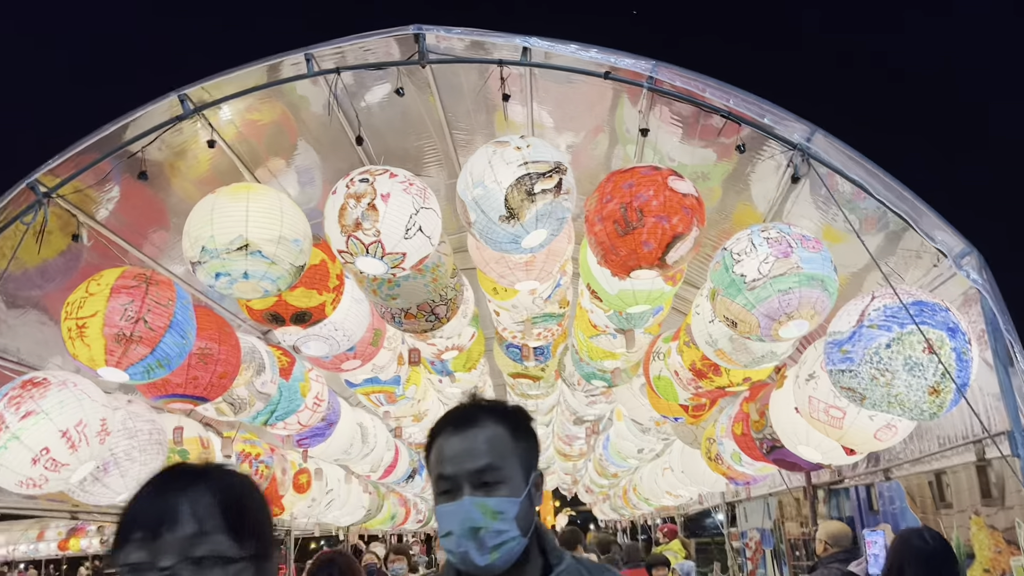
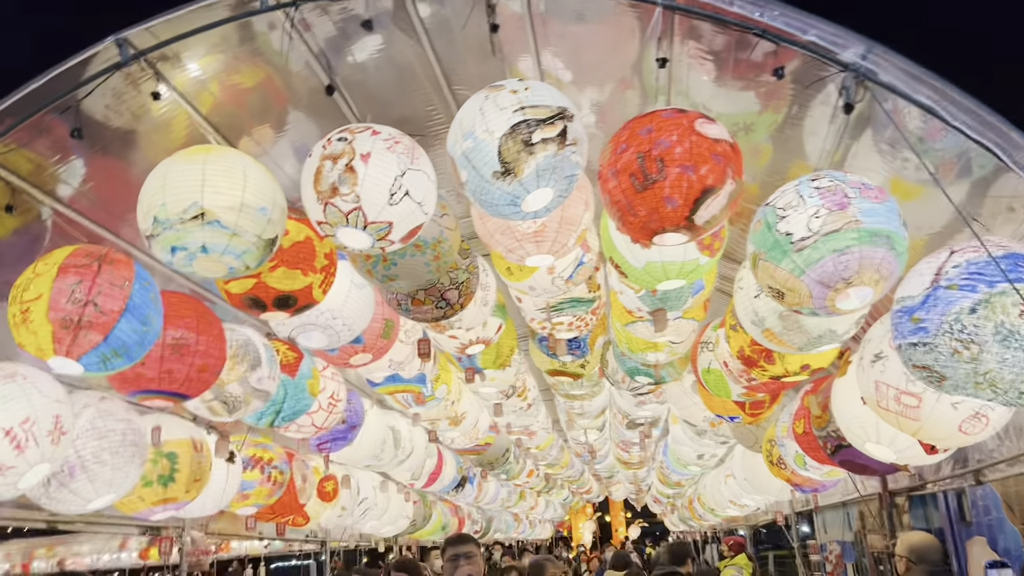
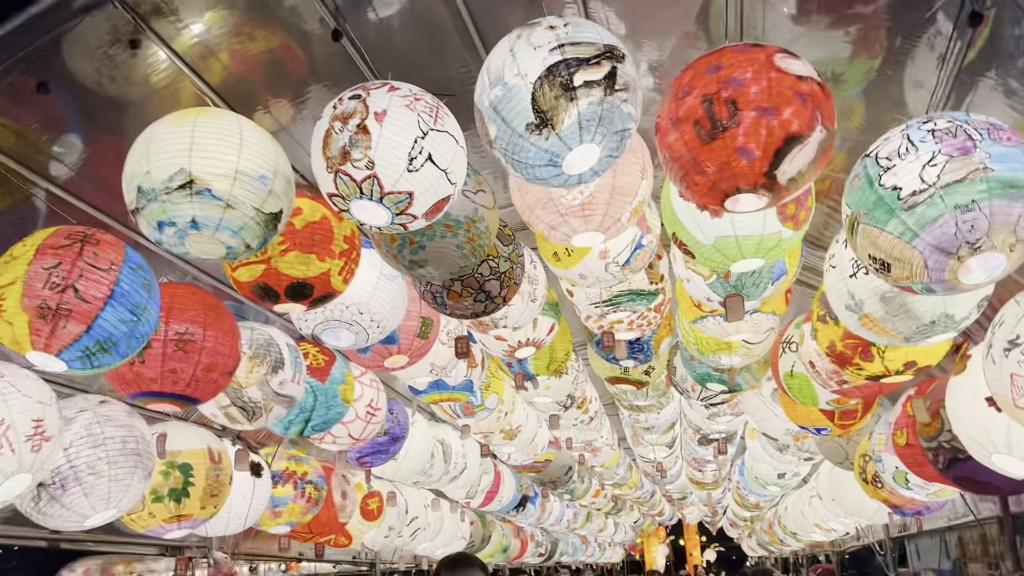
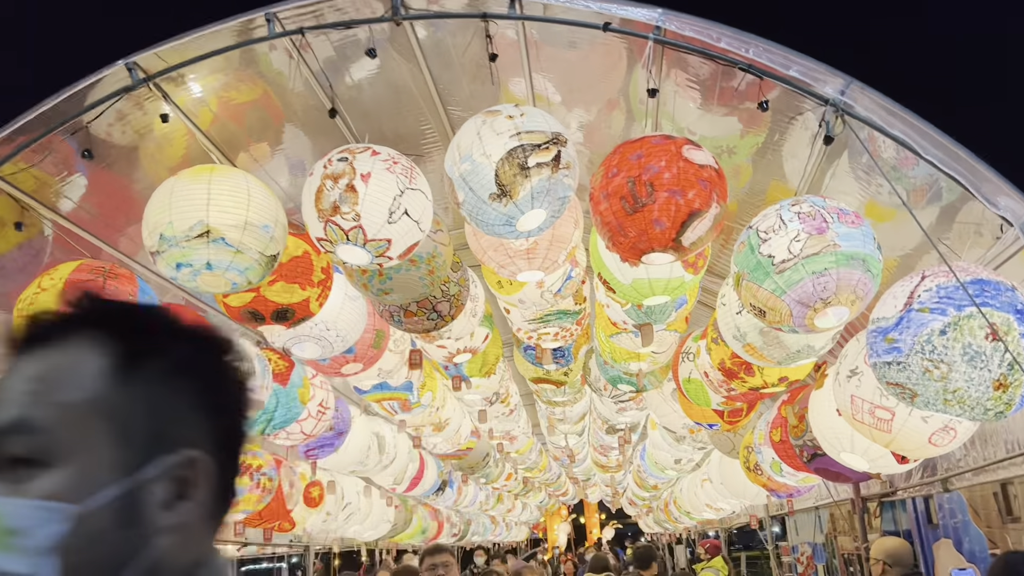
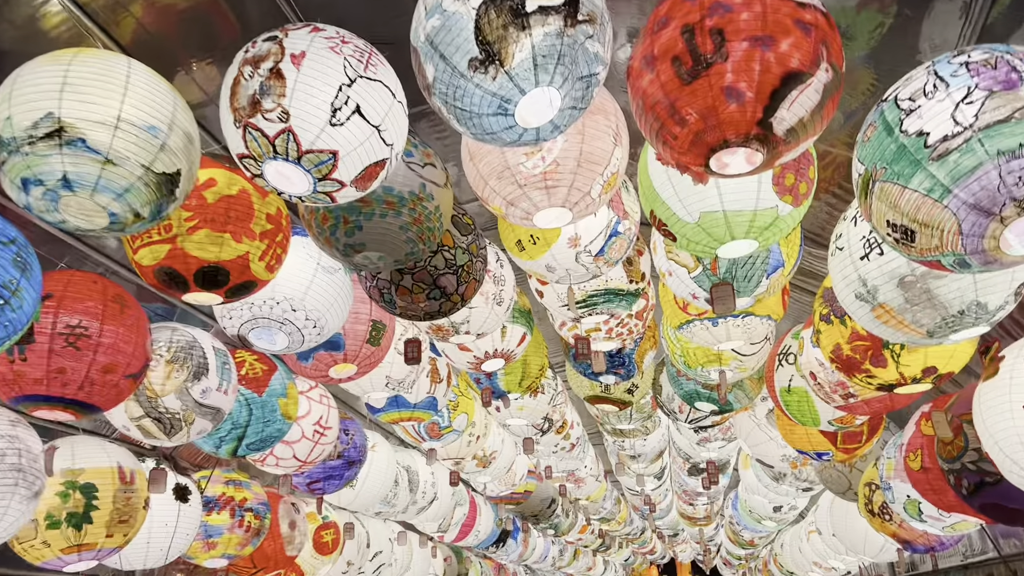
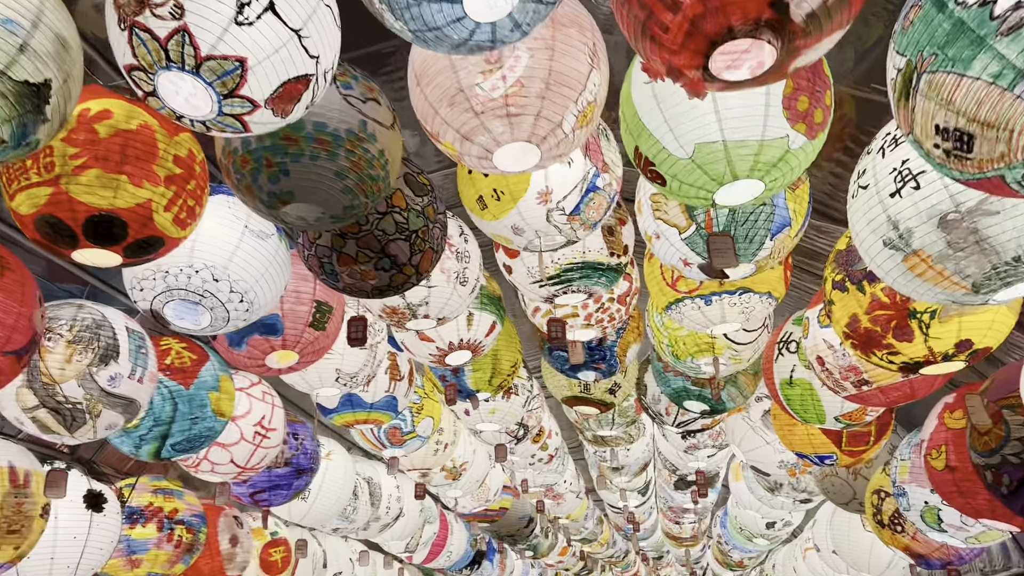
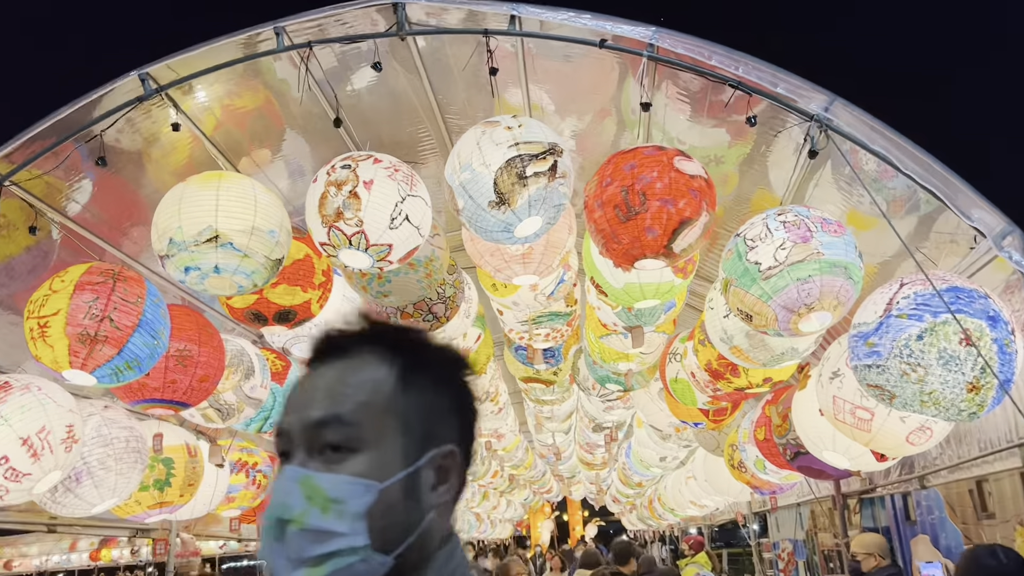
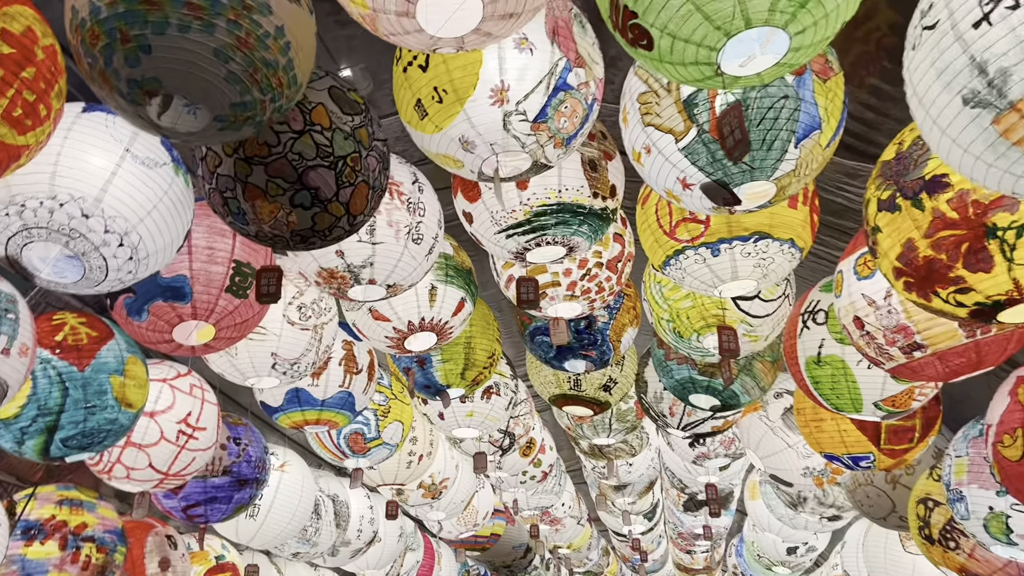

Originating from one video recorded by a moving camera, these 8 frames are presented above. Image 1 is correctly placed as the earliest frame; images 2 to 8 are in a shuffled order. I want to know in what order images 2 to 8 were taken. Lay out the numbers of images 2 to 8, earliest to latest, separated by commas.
7, 4, 2, 3, 5, 6, 8
